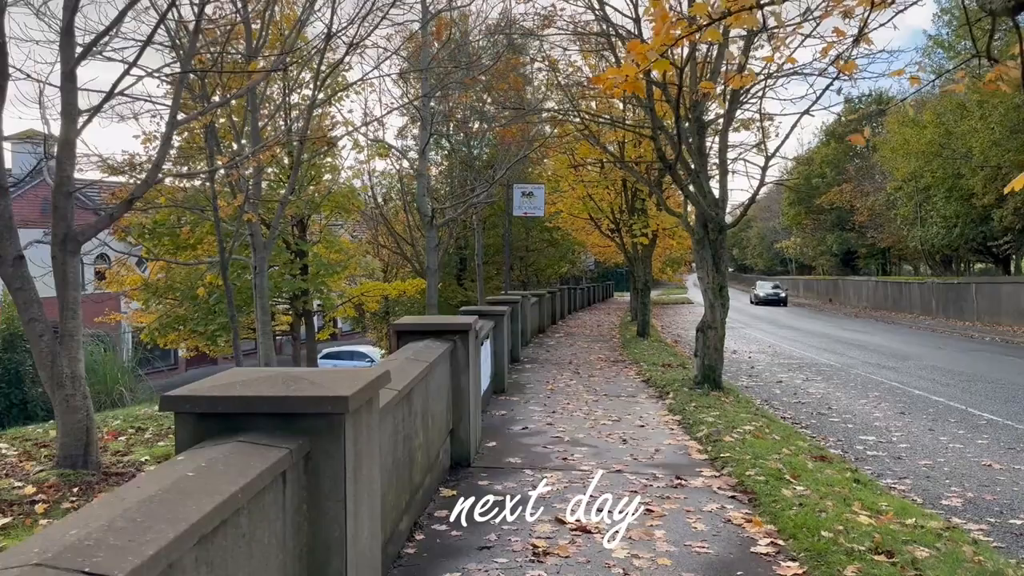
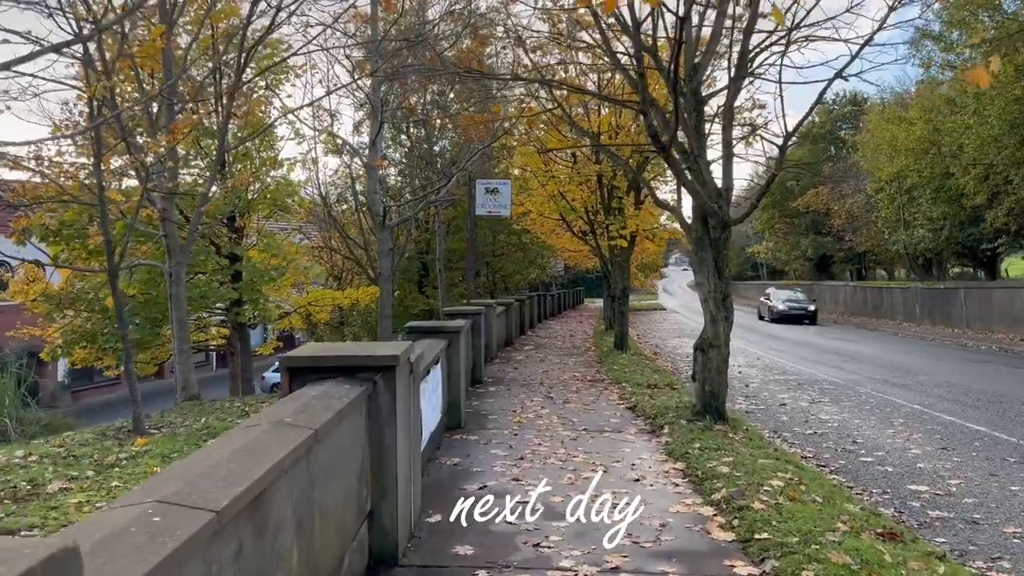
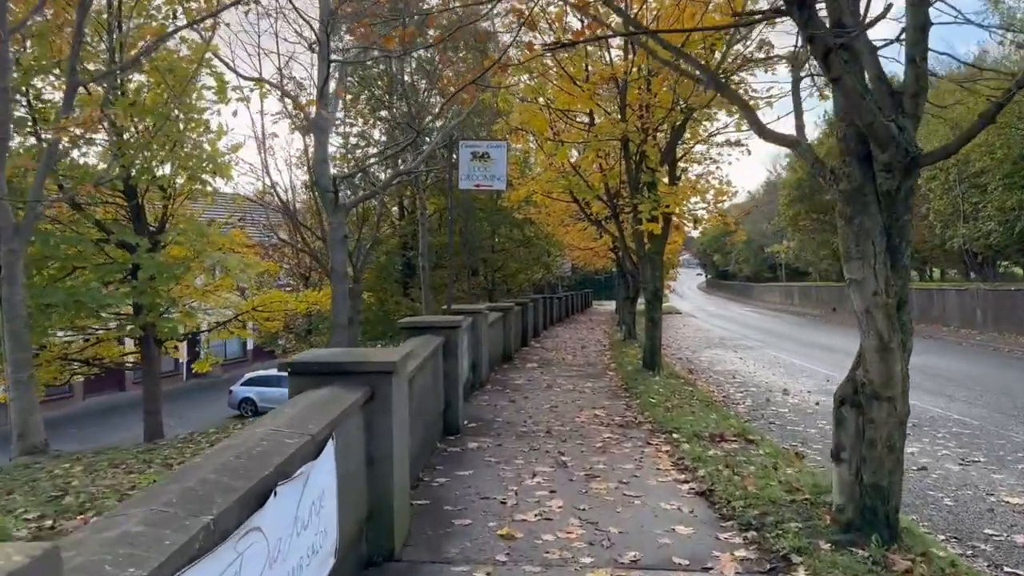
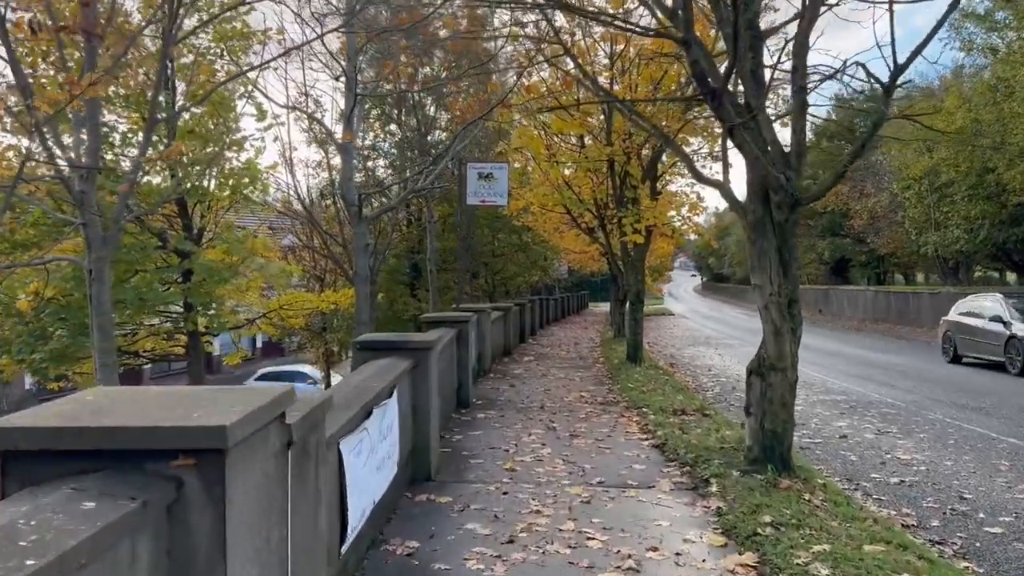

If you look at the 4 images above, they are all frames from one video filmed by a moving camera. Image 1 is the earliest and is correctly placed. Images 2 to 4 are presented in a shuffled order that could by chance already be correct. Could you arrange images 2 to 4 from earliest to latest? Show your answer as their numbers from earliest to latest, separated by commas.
2, 4, 3
